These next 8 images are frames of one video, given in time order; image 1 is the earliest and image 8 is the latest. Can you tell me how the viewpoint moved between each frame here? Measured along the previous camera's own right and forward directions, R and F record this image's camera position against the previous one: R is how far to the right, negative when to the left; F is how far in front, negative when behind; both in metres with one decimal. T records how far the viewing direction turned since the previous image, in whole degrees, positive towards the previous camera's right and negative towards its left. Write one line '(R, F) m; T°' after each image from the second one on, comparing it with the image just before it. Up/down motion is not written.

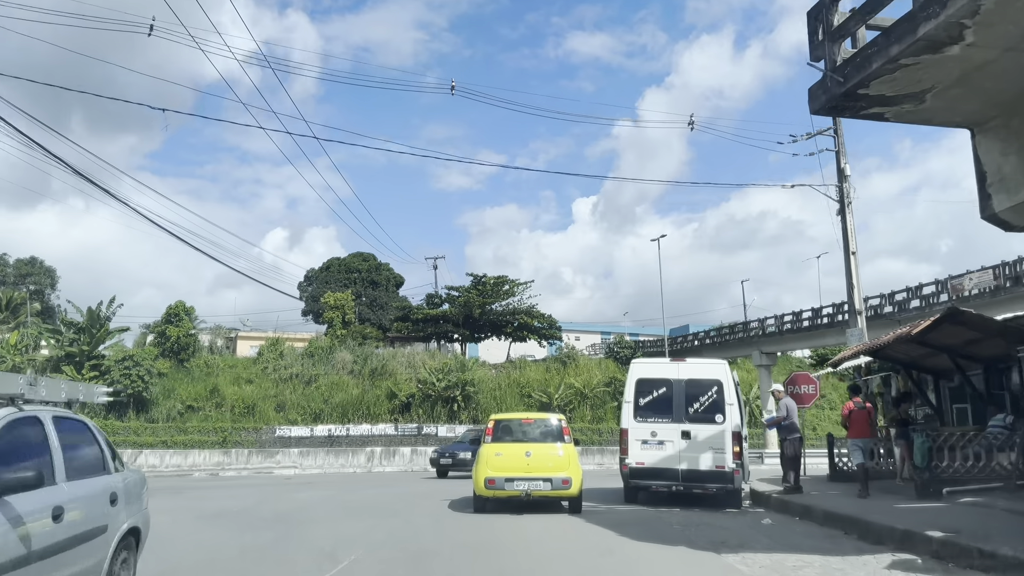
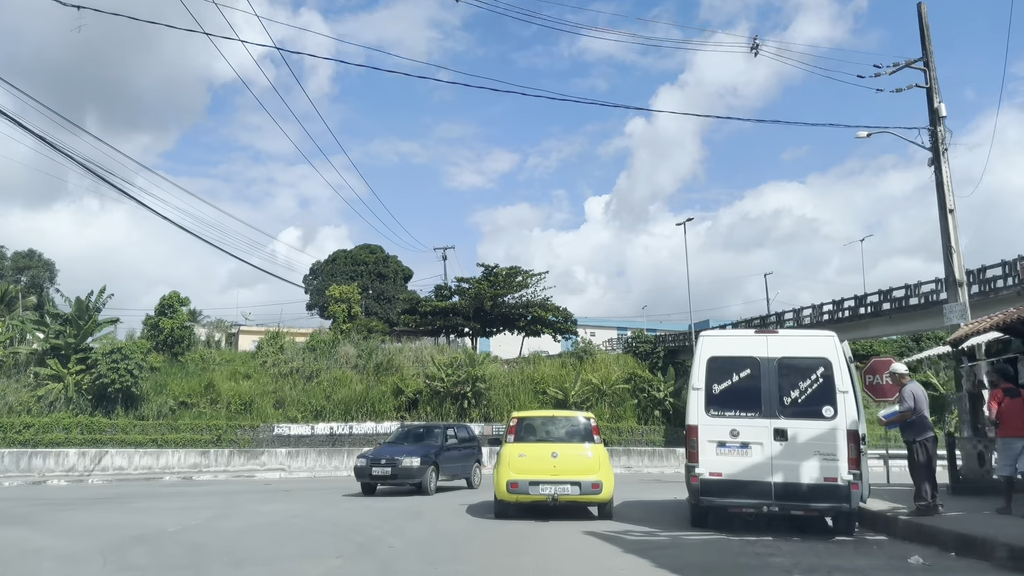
(-0.1, +3.1) m; -1°
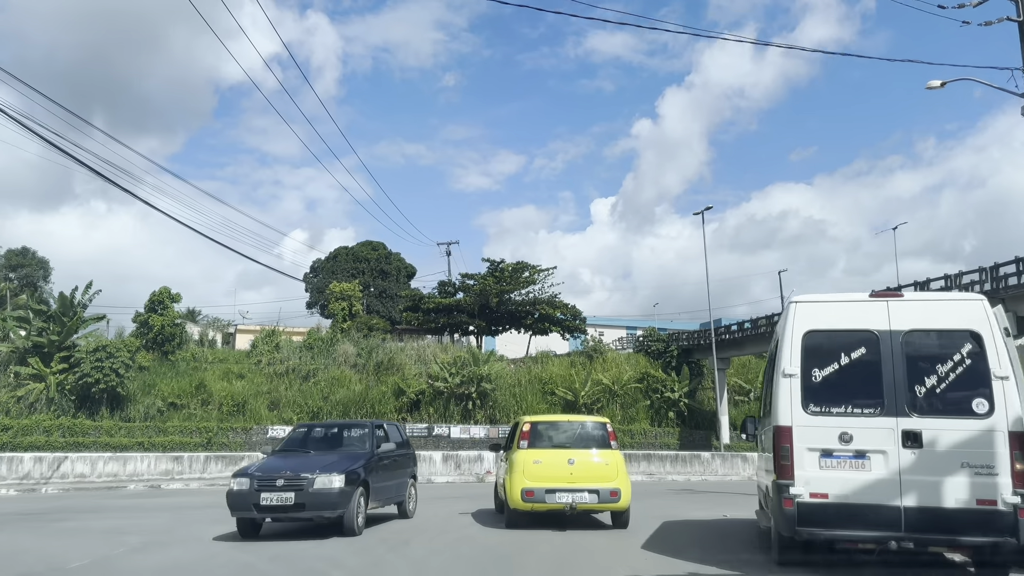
(-0.1, +2.3) m; 0°
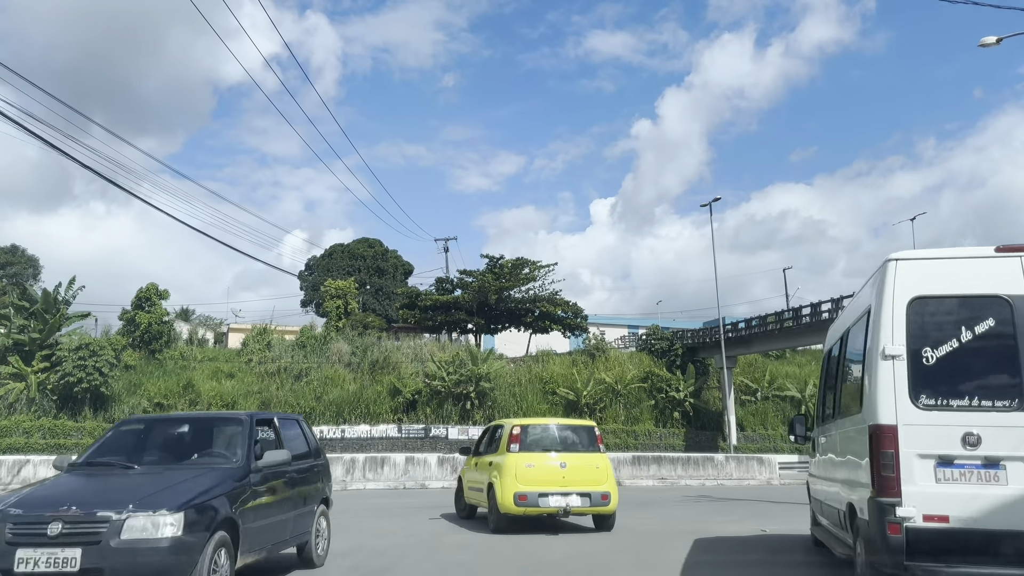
(0.0, +1.5) m; 0°
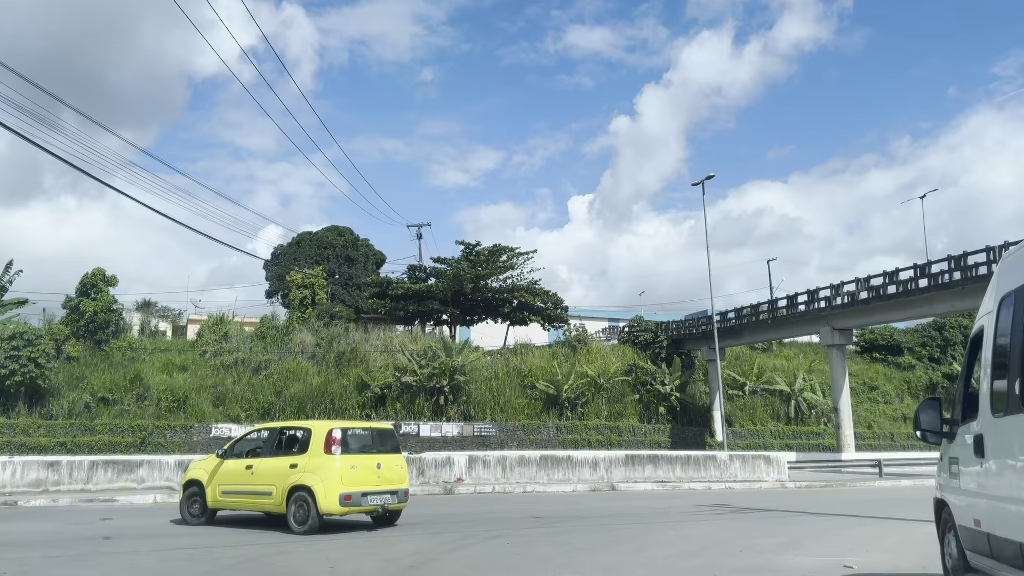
(+0.1, +2.8) m; +2°
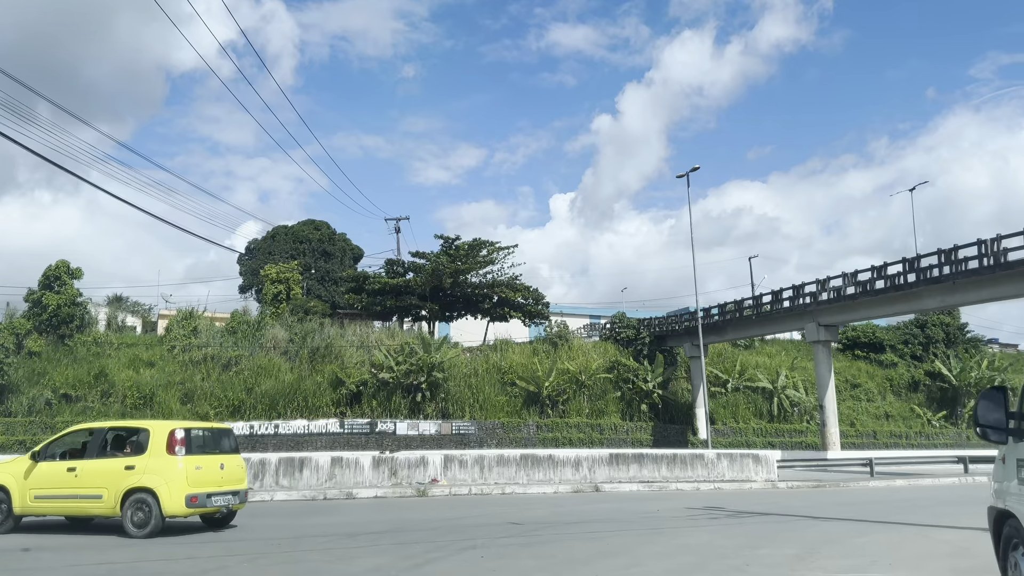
(+0.1, +1.0) m; +1°
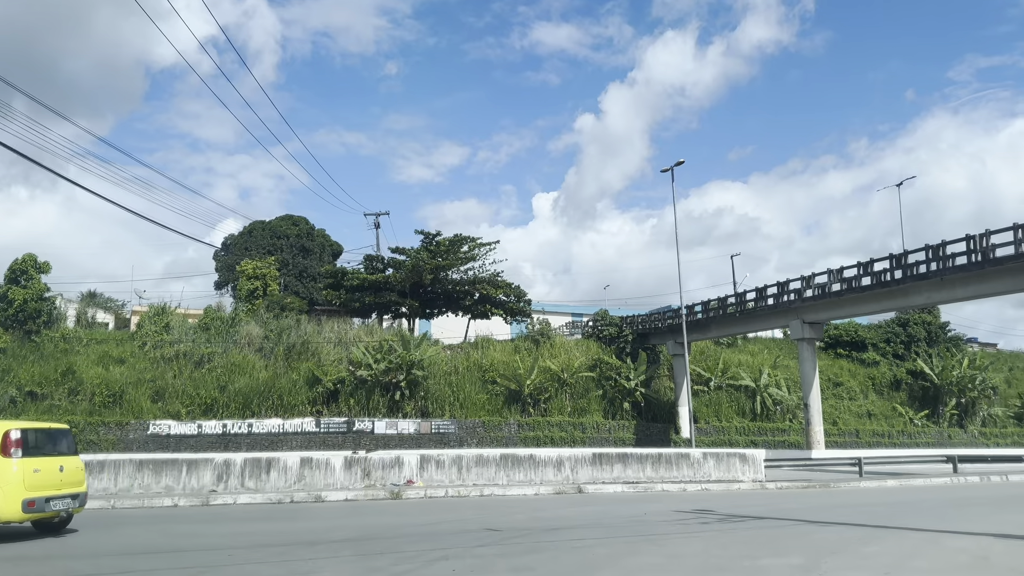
(+0.1, +0.7) m; +1°
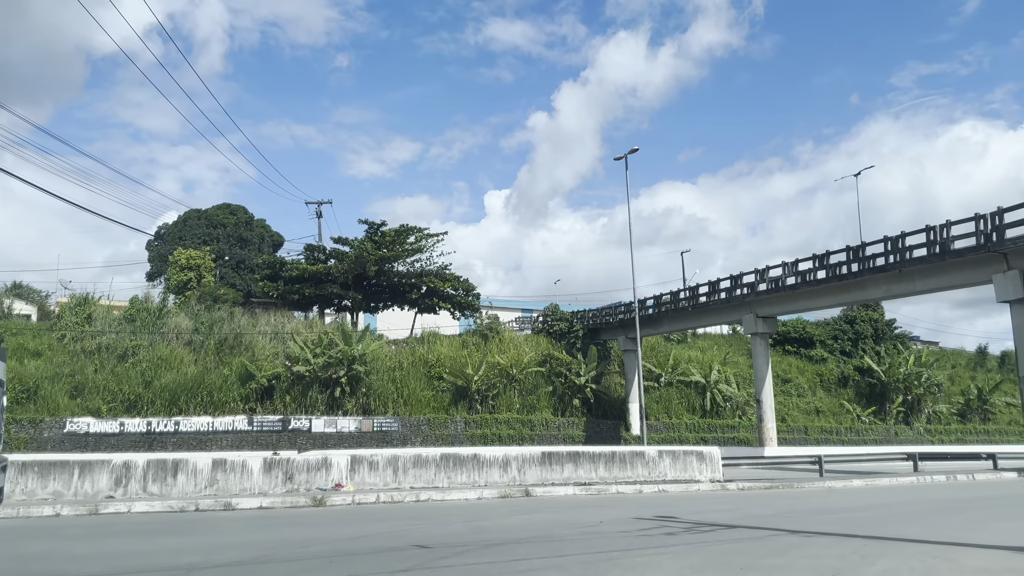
(+0.2, +1.4) m; +4°
